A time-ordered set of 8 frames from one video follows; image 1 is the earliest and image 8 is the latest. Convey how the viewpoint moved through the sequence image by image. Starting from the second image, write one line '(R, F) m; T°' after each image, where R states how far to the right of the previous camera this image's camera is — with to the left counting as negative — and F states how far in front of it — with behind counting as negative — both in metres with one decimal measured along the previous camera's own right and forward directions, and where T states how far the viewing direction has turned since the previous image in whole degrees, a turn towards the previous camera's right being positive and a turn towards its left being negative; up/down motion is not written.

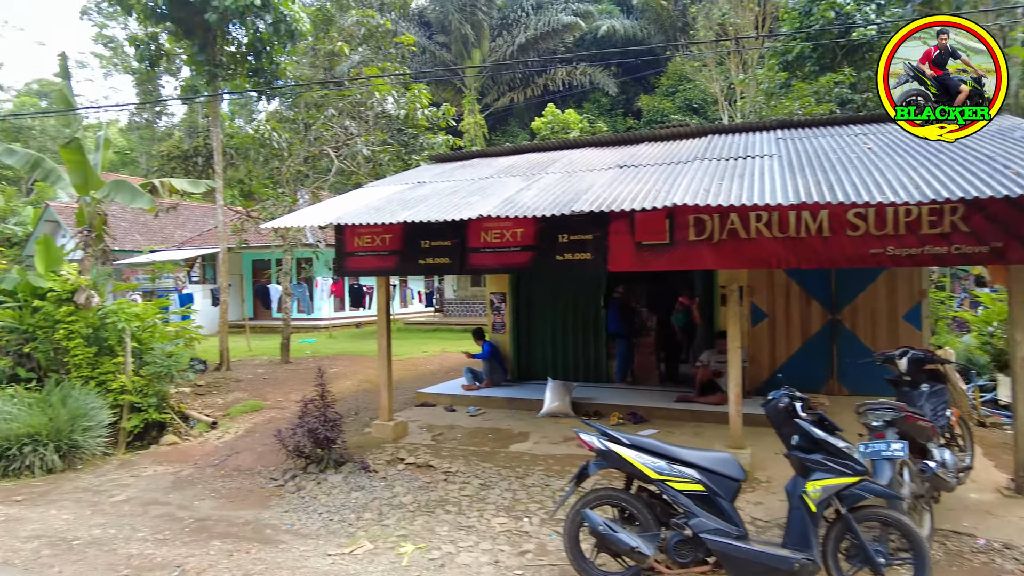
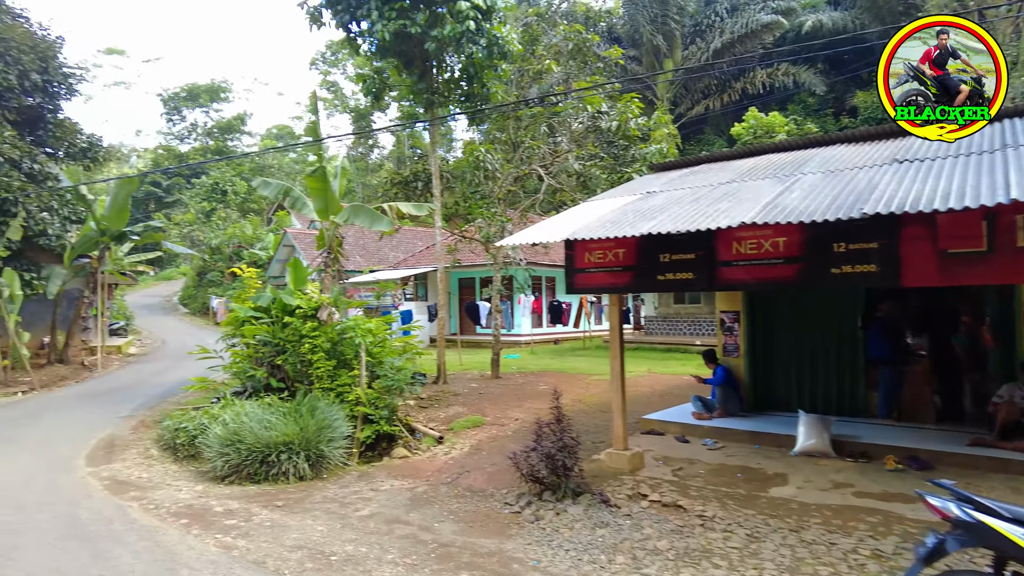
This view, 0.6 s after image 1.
(-0.5, +0.4) m; -16°
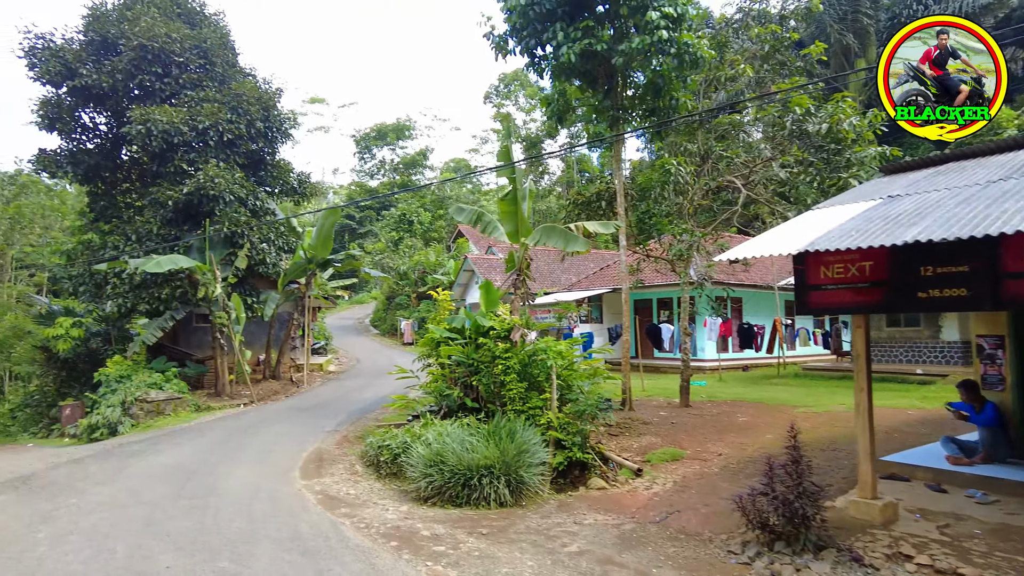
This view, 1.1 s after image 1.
(-0.4, +0.3) m; -14°
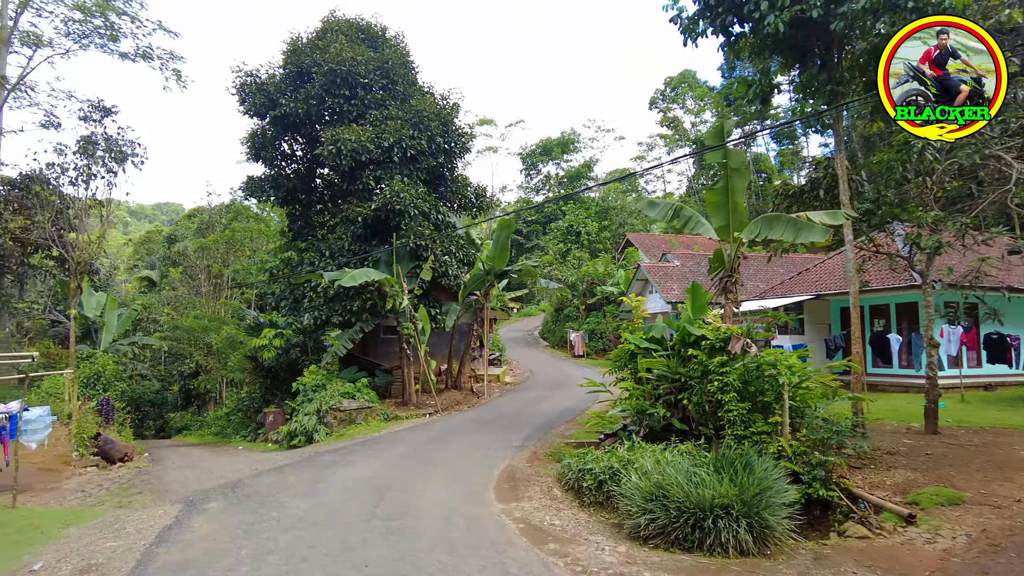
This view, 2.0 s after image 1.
(-0.5, +0.8) m; -14°
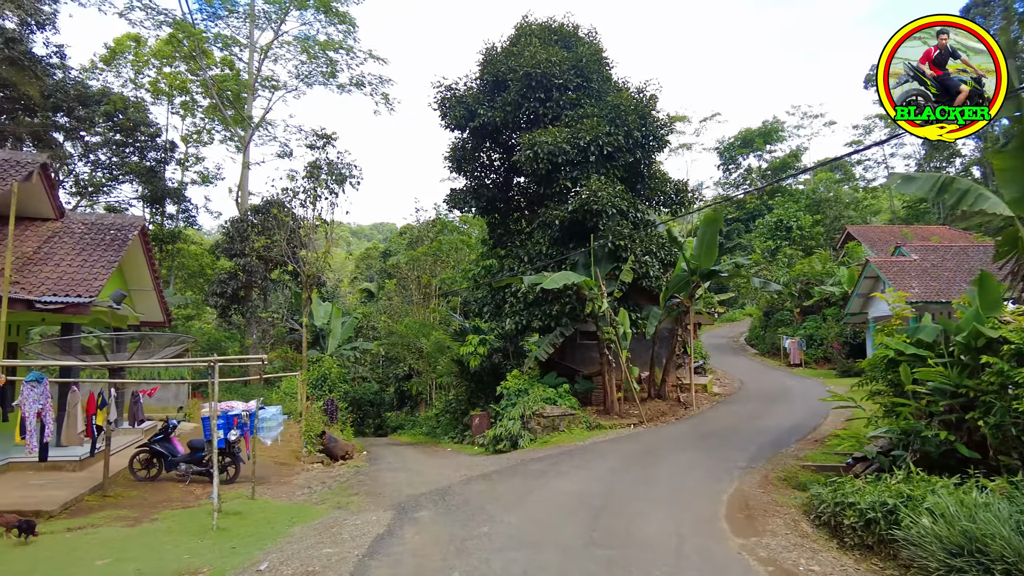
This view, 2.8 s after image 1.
(-0.3, +0.7) m; -16°
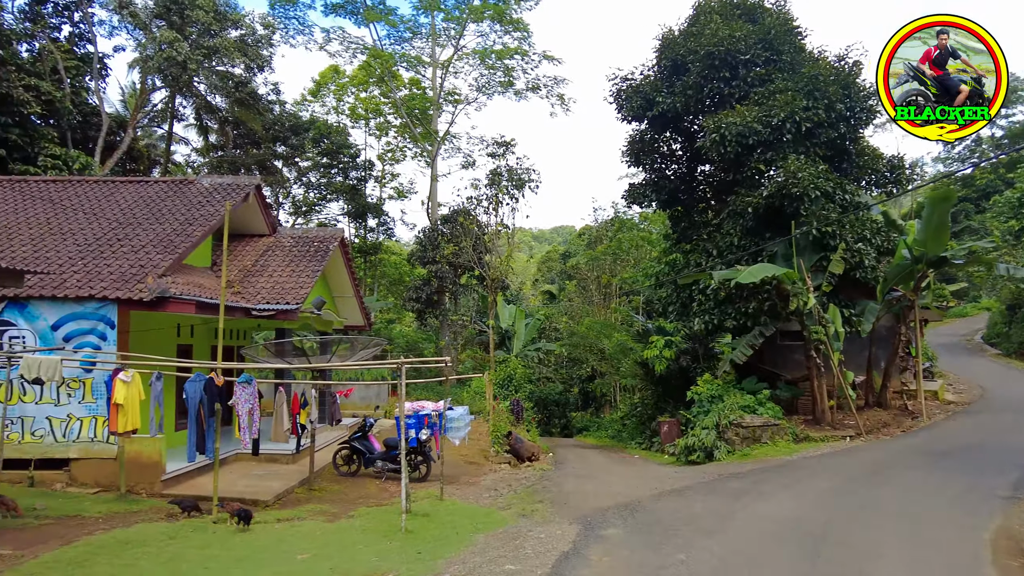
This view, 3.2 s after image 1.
(-0.1, +0.5) m; -15°
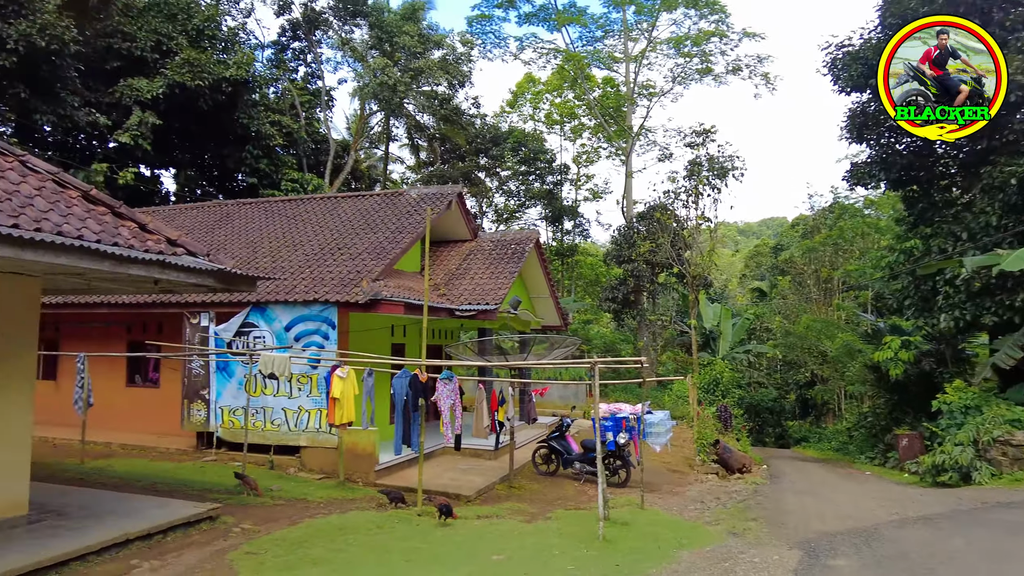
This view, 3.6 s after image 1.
(0.0, +0.4) m; -17°
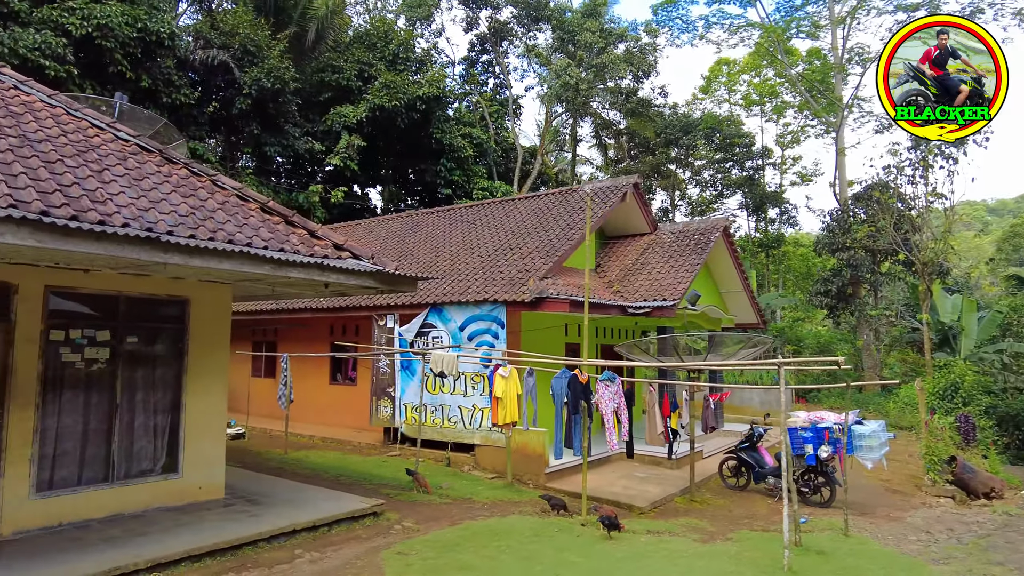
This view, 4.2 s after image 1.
(+0.4, +0.5) m; -17°
